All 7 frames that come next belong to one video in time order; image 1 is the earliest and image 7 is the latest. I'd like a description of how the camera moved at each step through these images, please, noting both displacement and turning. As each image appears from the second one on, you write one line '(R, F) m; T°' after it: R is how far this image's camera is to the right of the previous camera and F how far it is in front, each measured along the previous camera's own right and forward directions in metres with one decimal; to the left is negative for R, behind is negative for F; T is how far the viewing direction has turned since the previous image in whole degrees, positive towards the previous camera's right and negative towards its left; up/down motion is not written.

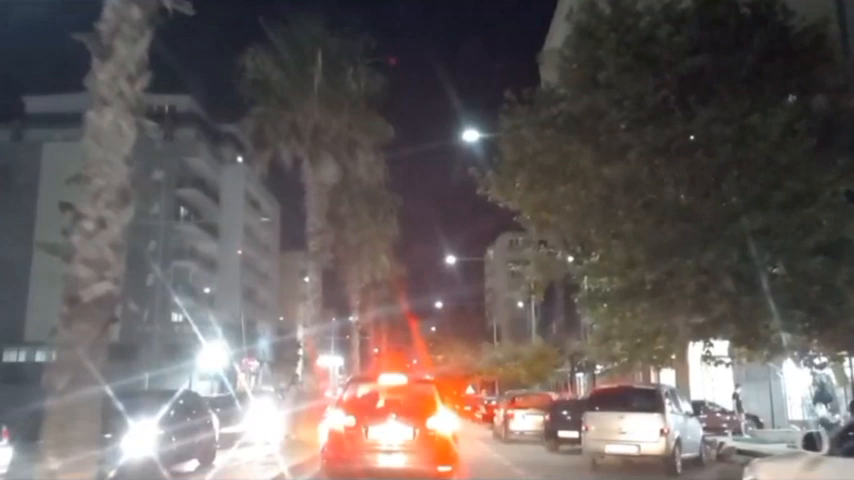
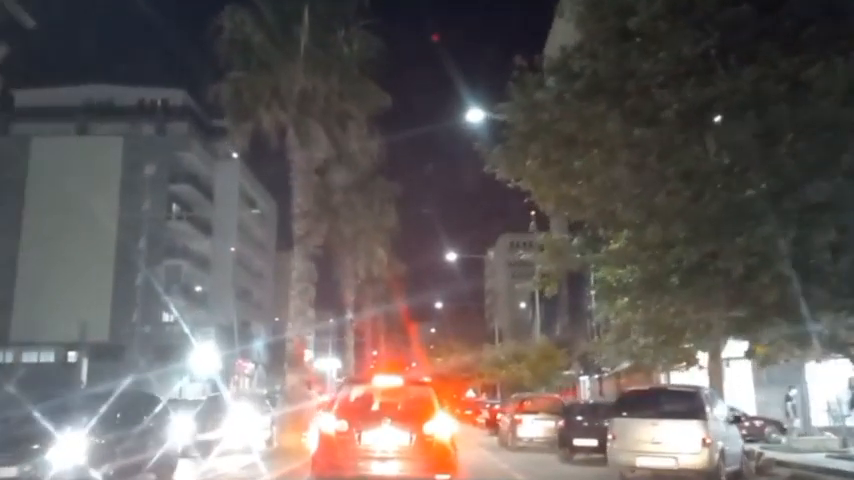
(0.0, +2.5) m; 0°
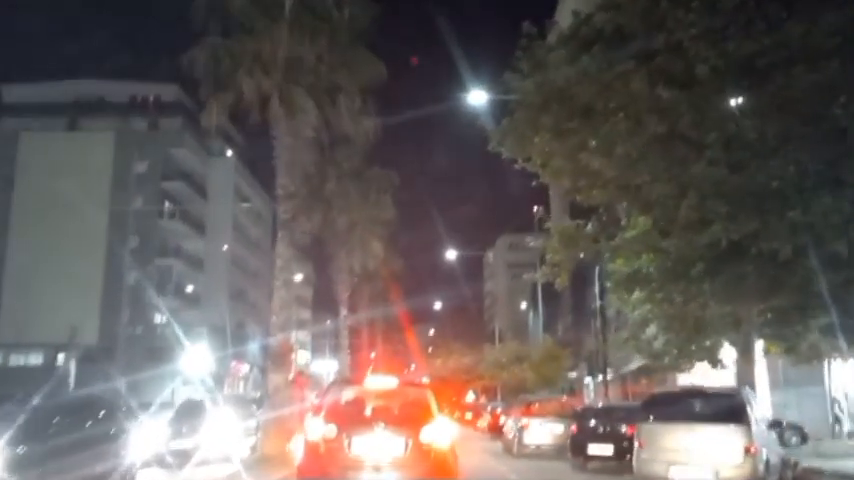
(0.0, +1.9) m; 0°
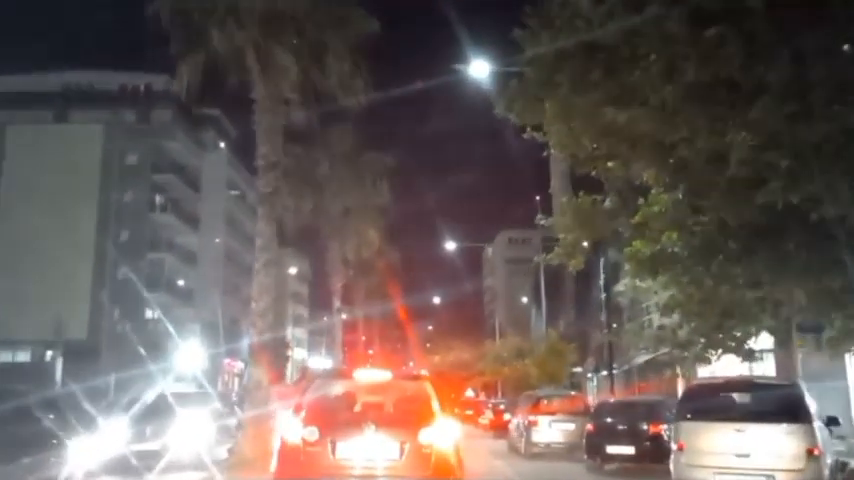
(0.0, +1.9) m; 0°
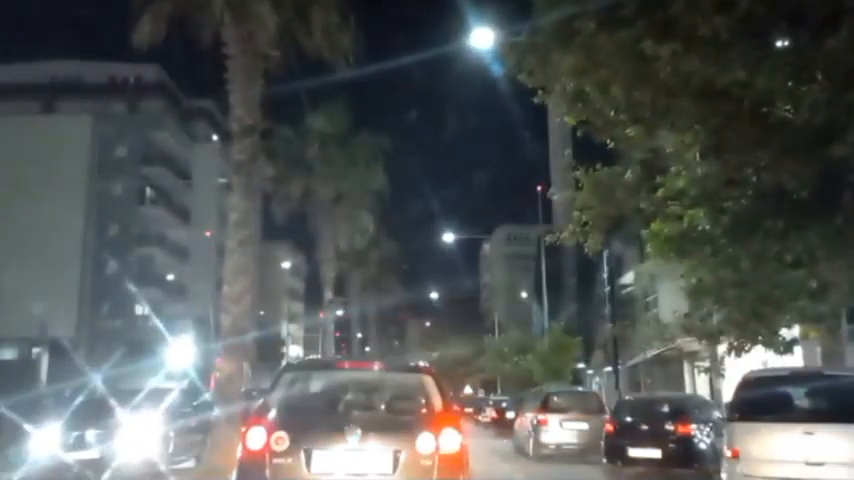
(0.0, +1.9) m; 0°
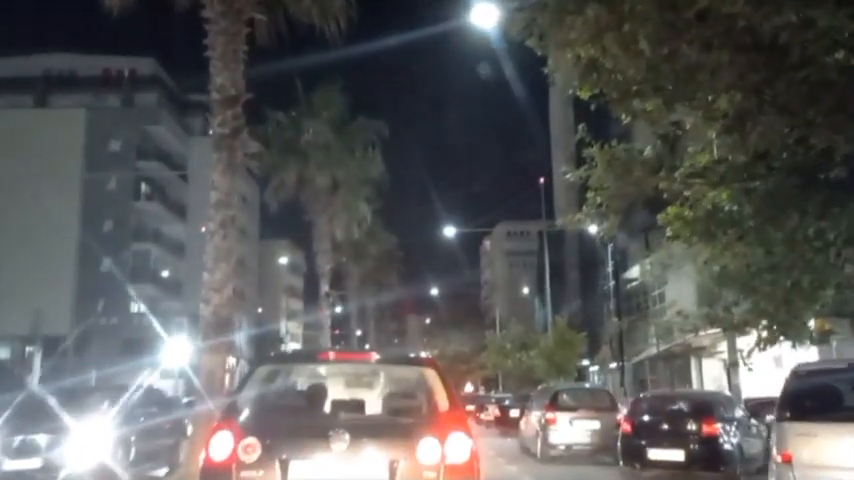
(0.0, +1.2) m; 0°
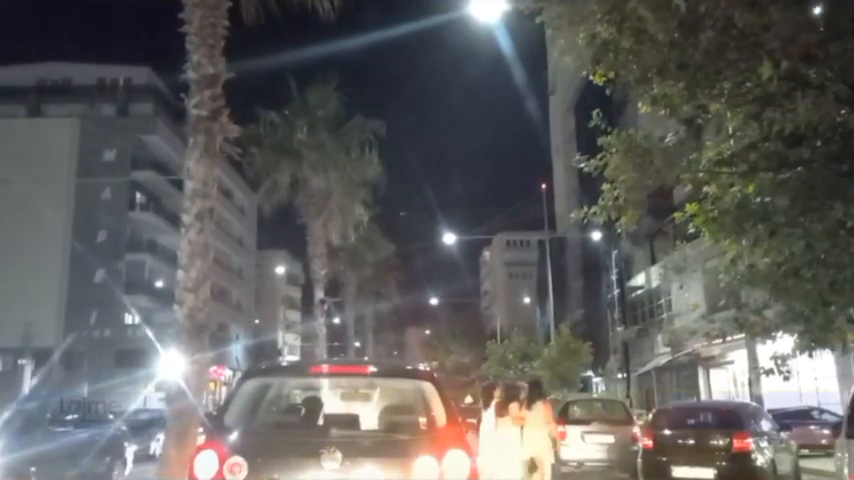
(0.0, +1.2) m; 0°
